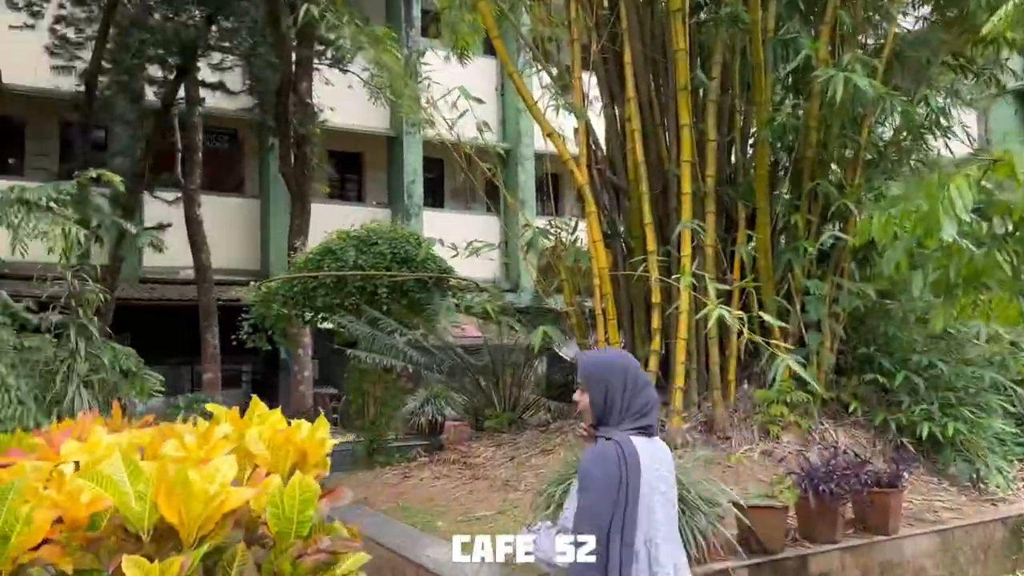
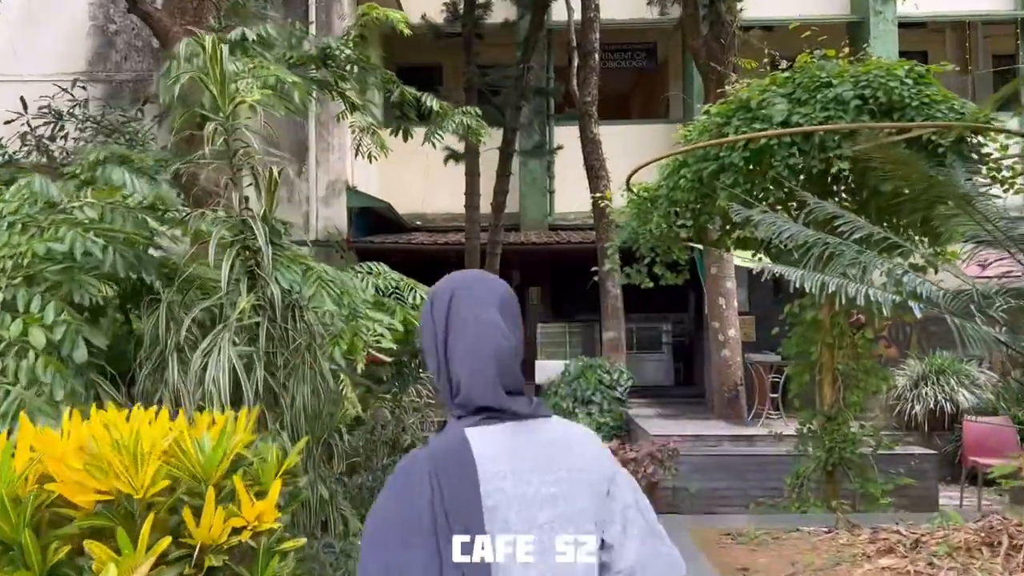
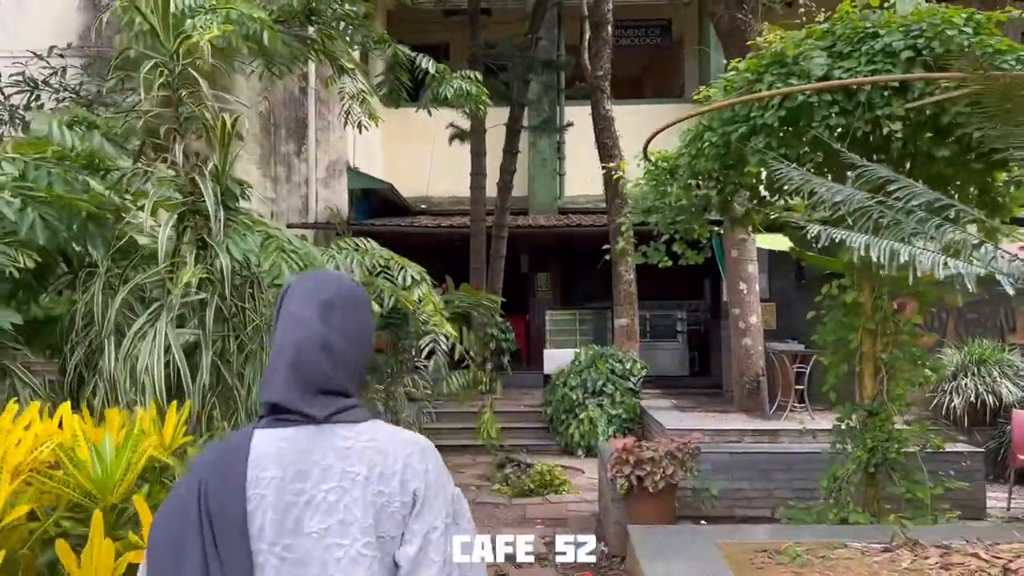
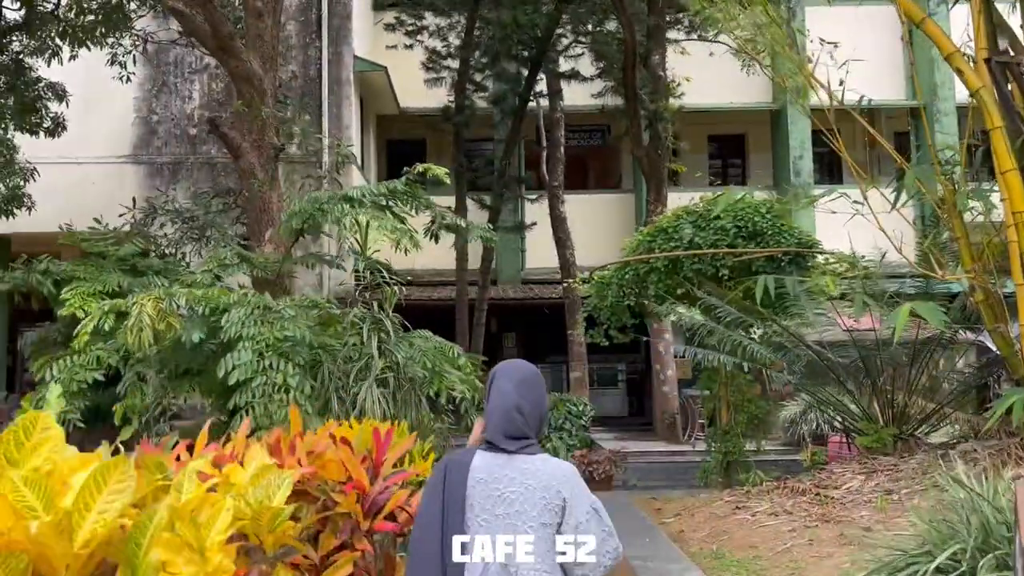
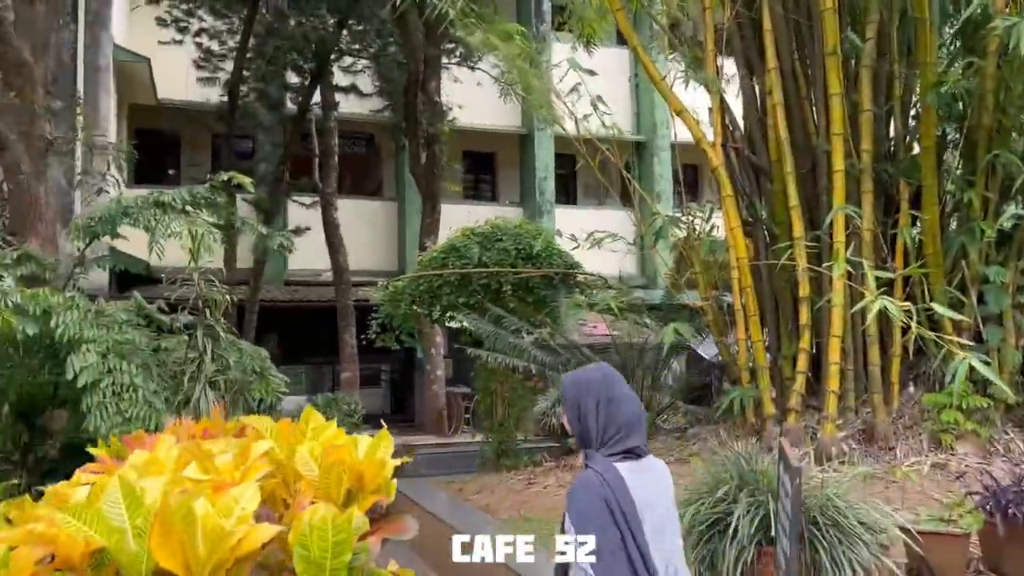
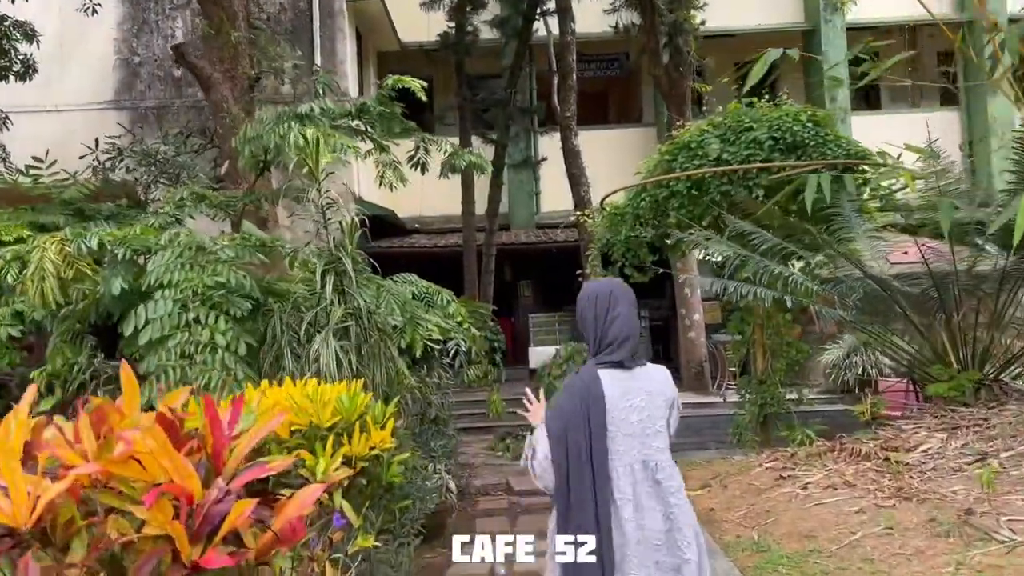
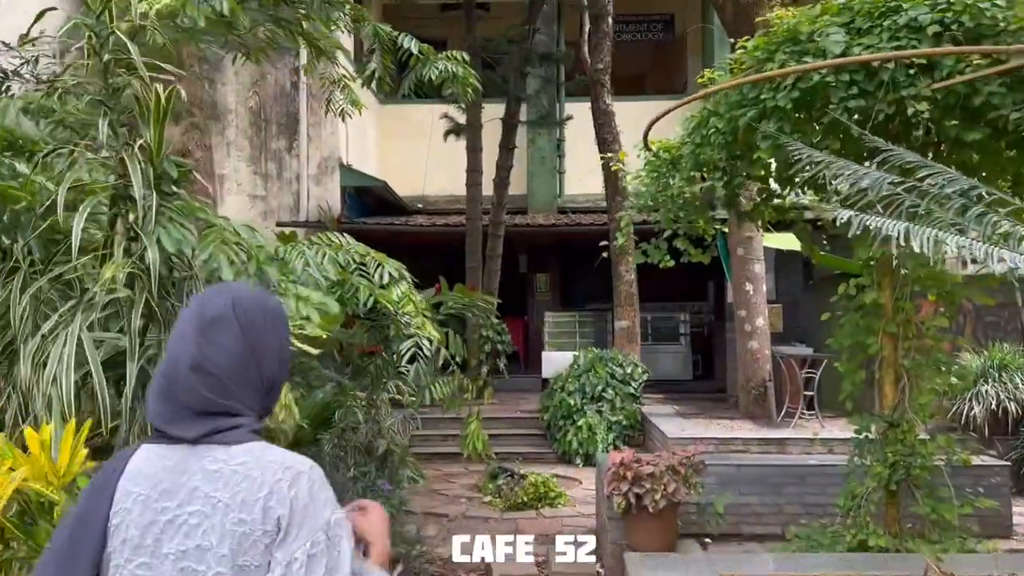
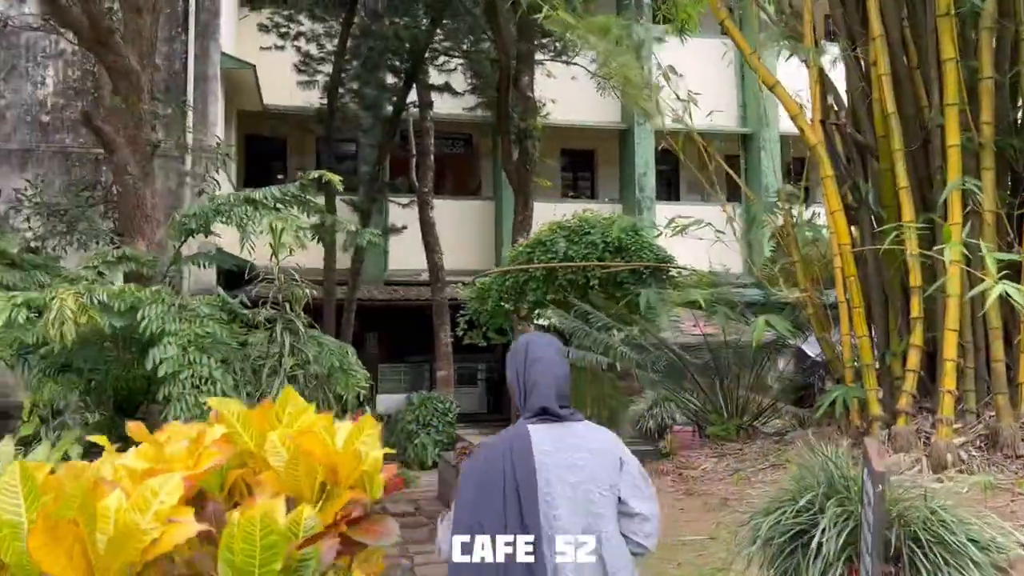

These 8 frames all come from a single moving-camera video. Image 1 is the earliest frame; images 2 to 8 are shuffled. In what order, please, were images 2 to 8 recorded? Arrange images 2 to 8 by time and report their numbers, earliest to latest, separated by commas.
5, 8, 4, 6, 2, 3, 7
